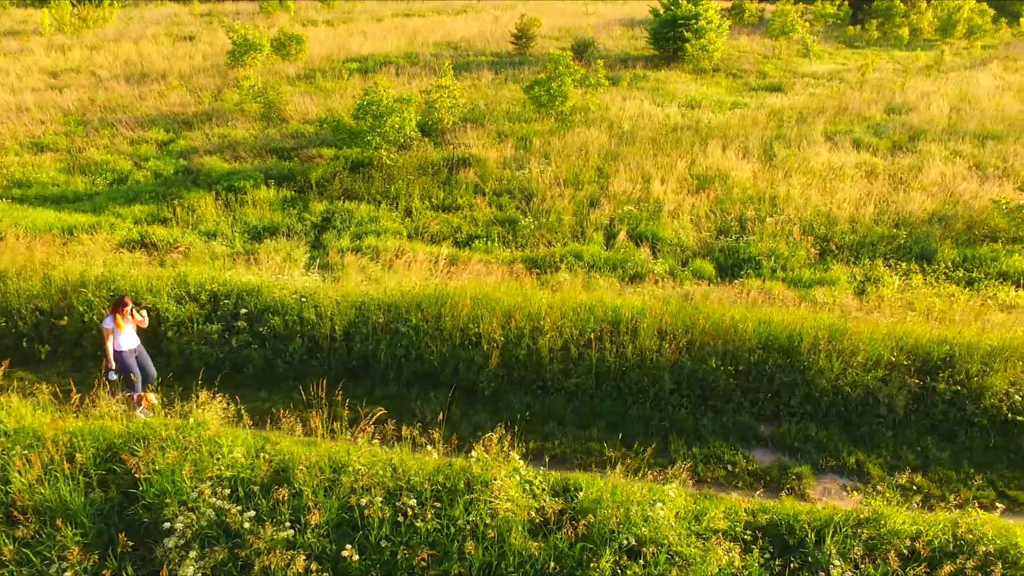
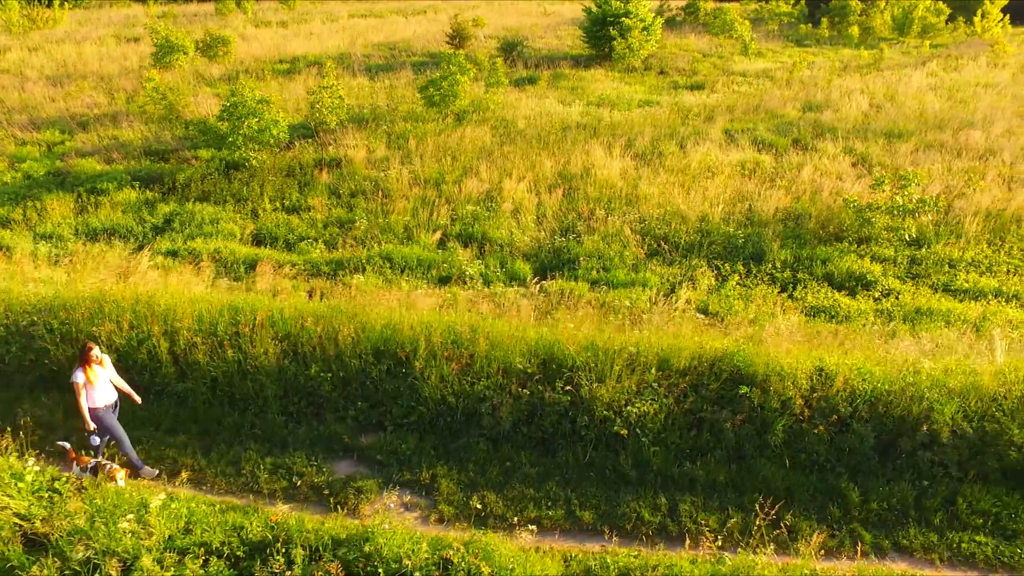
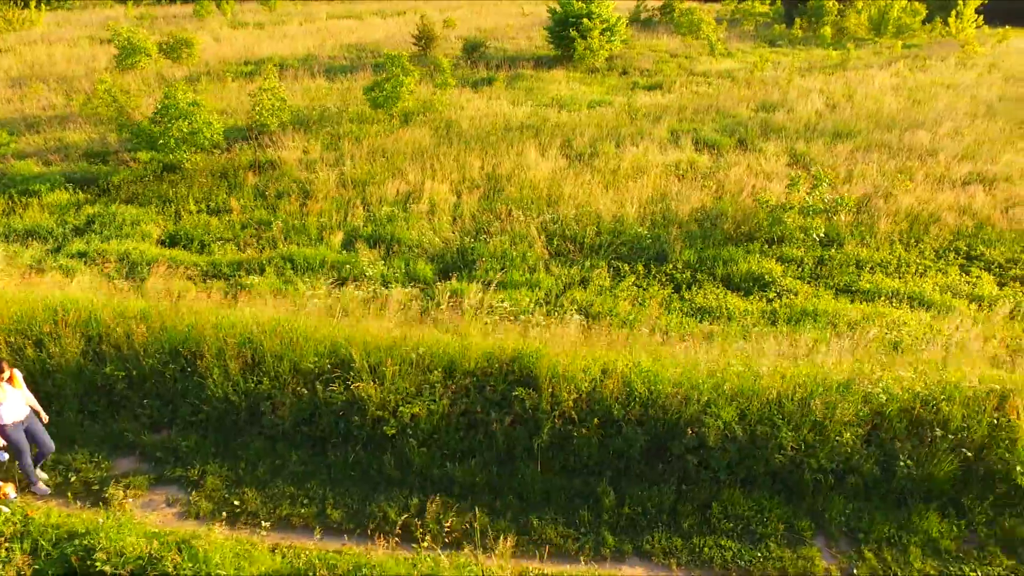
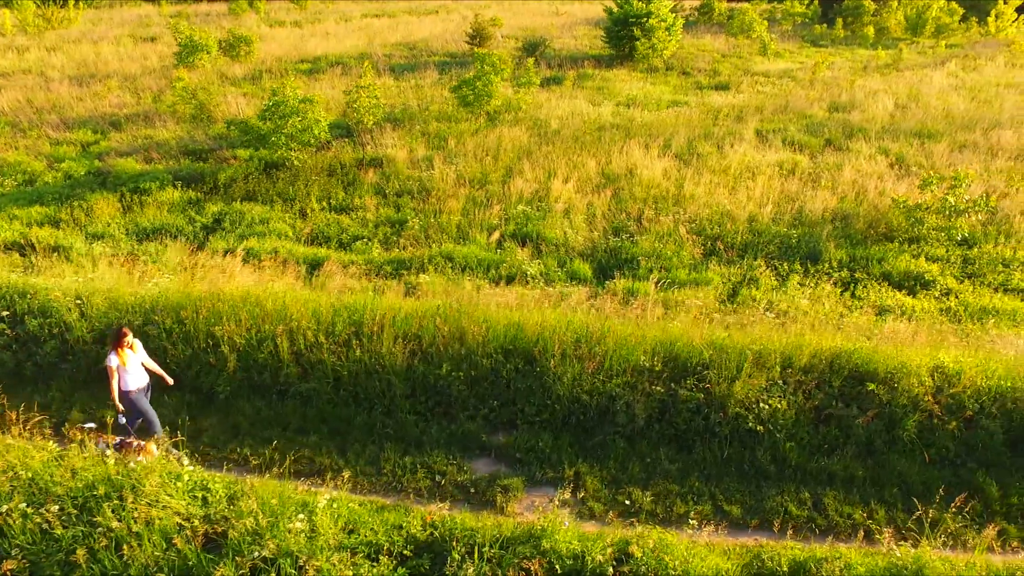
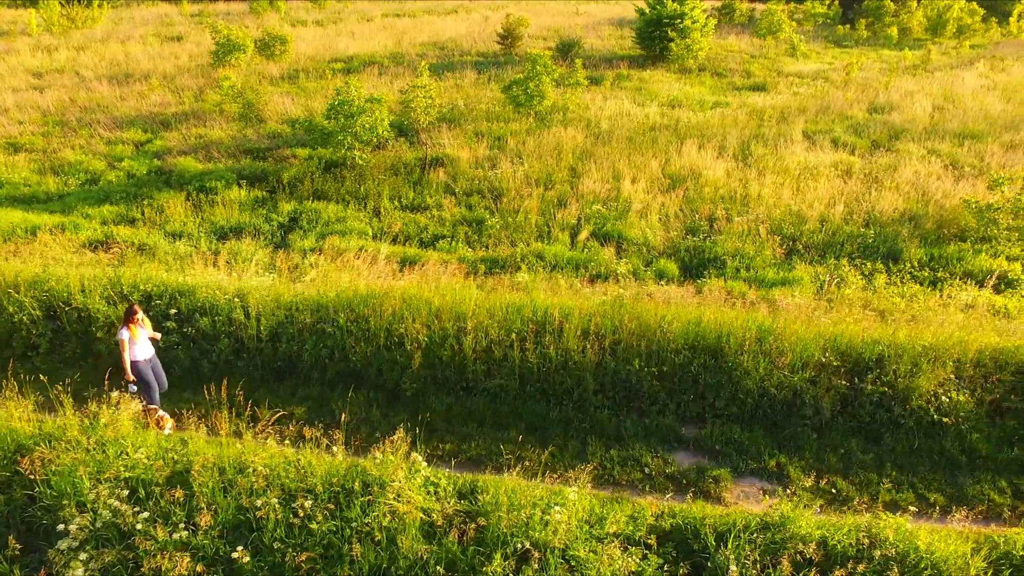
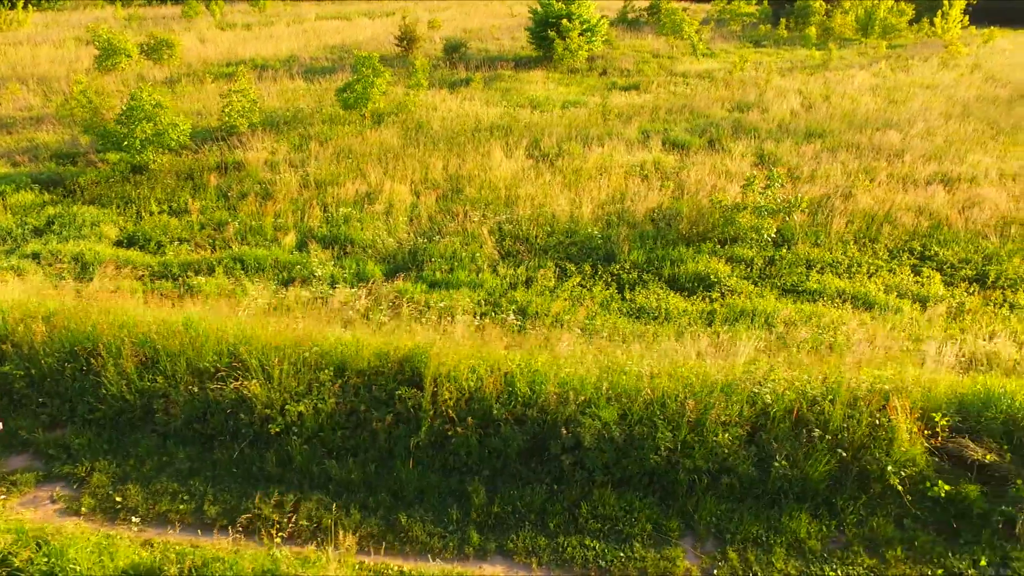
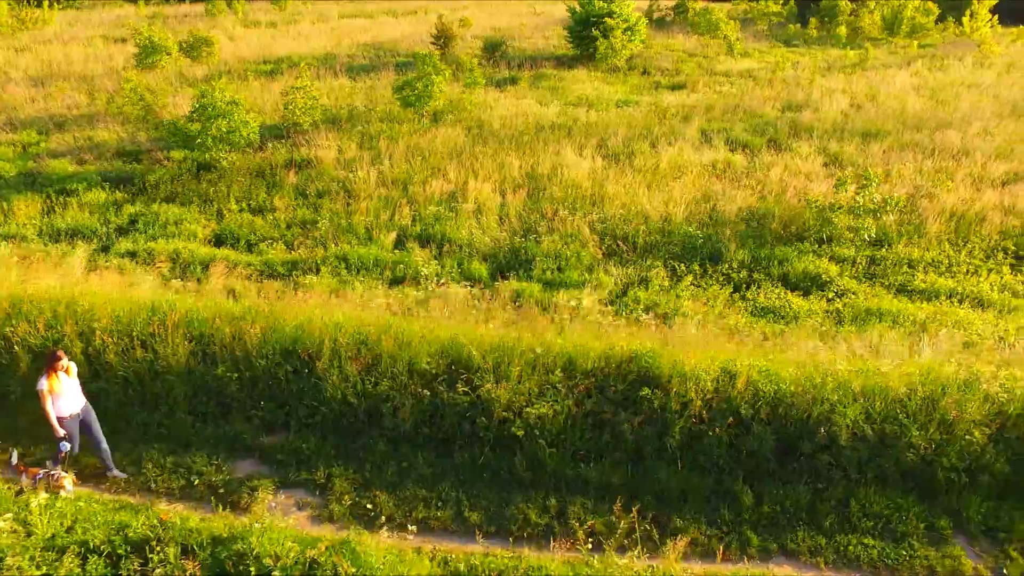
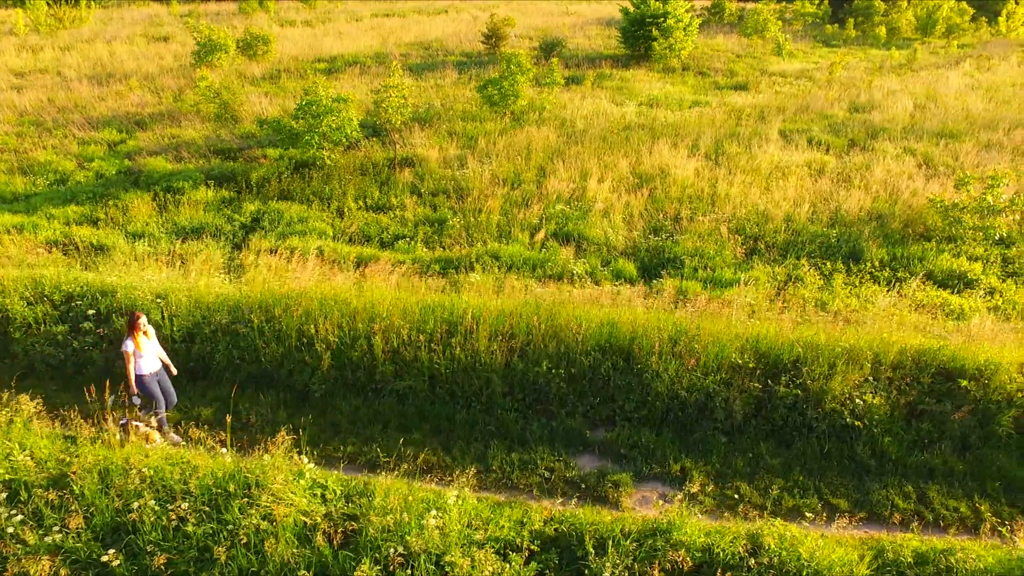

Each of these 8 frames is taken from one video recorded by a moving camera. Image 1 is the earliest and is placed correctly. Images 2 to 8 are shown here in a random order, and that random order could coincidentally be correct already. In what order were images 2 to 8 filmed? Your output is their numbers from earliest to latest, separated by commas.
5, 8, 4, 2, 7, 3, 6
